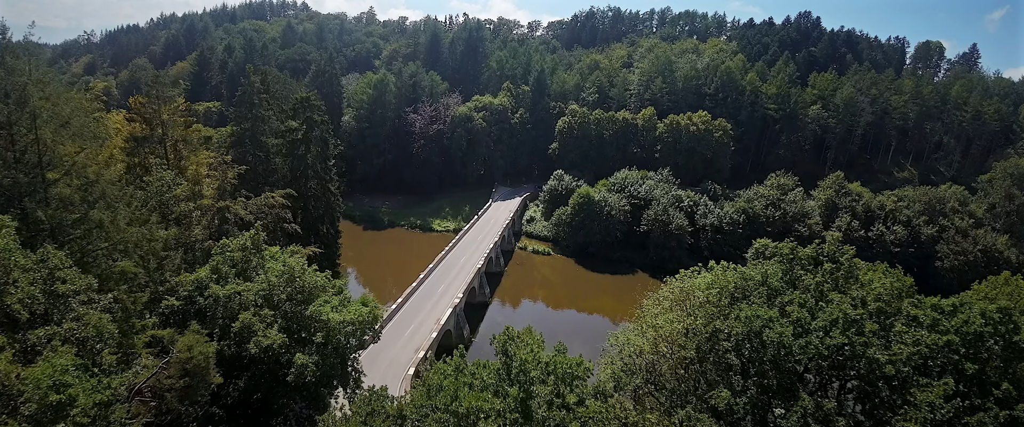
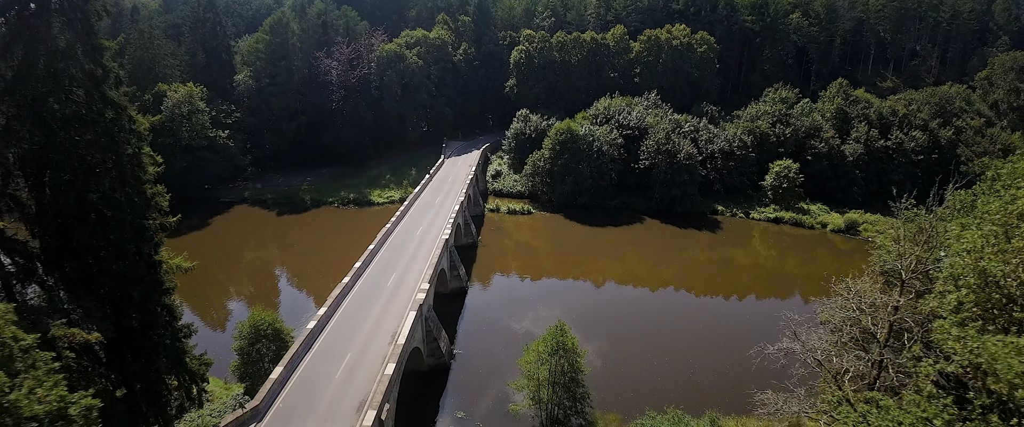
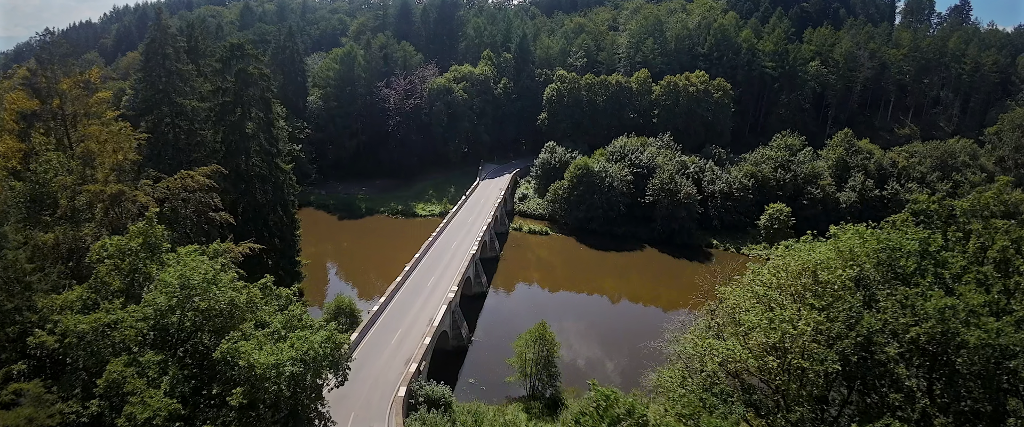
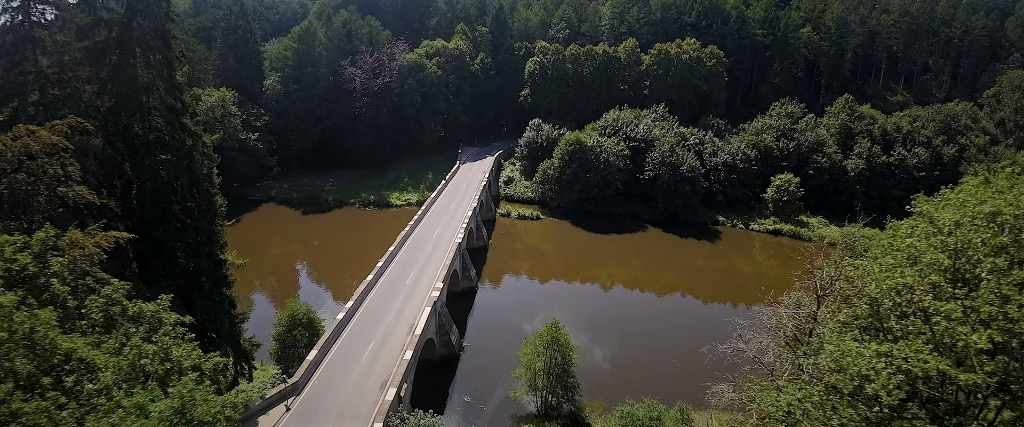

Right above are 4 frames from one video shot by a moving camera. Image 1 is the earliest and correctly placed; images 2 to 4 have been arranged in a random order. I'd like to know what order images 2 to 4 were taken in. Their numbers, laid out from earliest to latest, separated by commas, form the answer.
3, 4, 2
